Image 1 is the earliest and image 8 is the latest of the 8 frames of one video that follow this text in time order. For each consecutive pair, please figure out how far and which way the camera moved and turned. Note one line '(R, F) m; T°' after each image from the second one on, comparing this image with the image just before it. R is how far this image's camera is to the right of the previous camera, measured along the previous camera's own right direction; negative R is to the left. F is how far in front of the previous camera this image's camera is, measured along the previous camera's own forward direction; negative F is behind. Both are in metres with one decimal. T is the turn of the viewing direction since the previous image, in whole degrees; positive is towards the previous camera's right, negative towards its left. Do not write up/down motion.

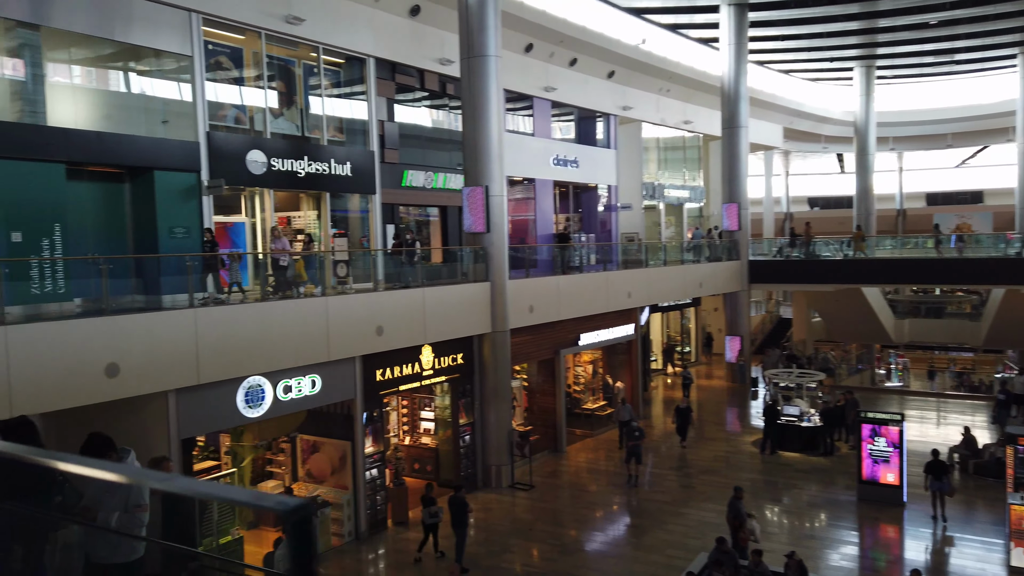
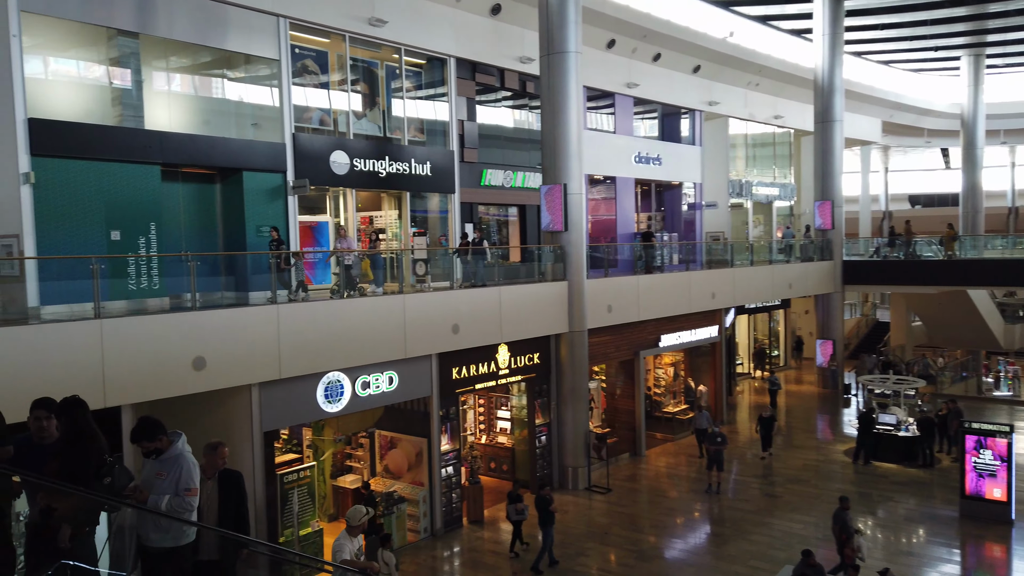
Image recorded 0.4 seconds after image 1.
(+0.1, +0.1) m; -6°
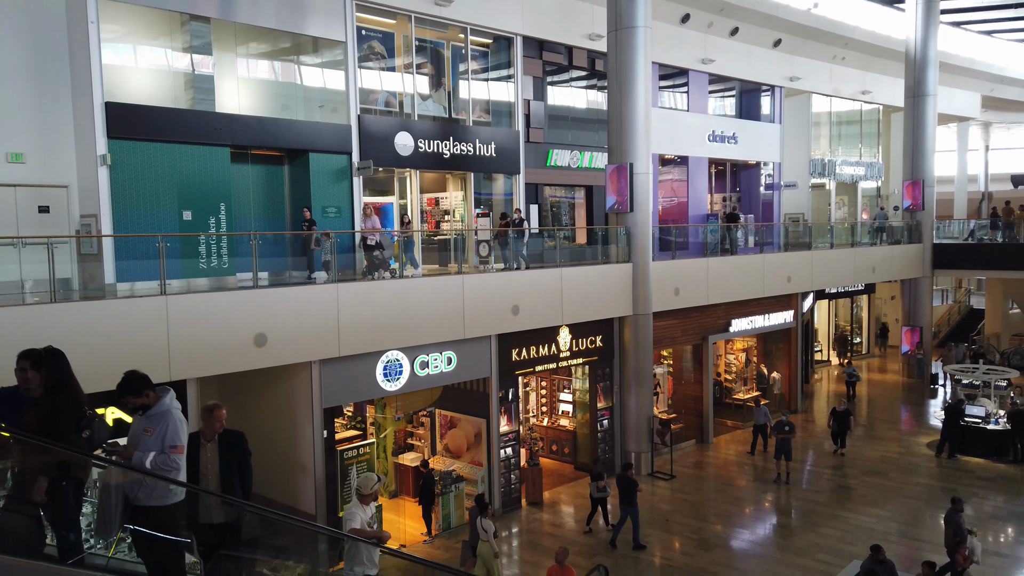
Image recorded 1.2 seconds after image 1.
(+0.3, +0.2) m; -6°
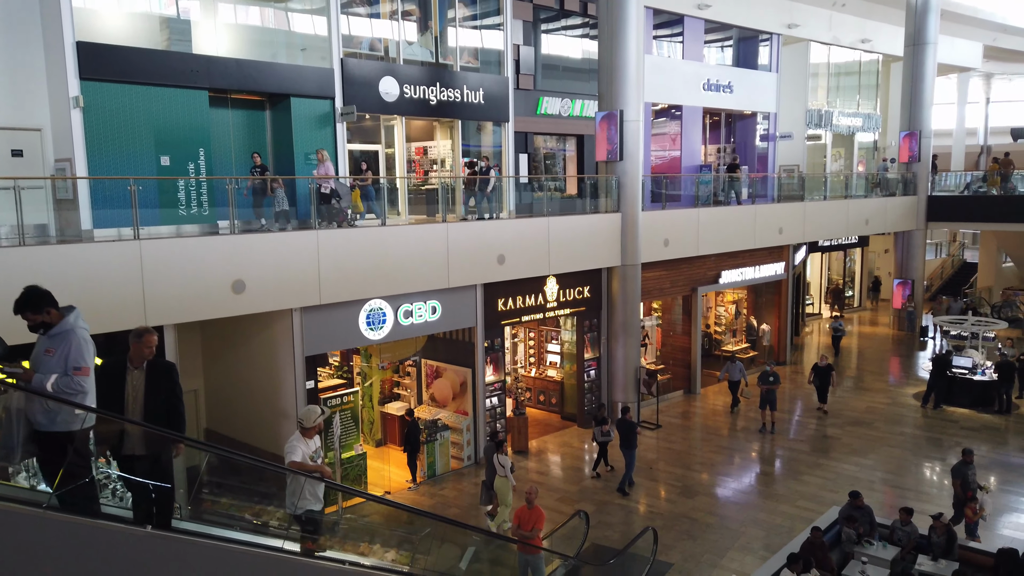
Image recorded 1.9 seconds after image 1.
(+0.2, +0.1) m; 0°
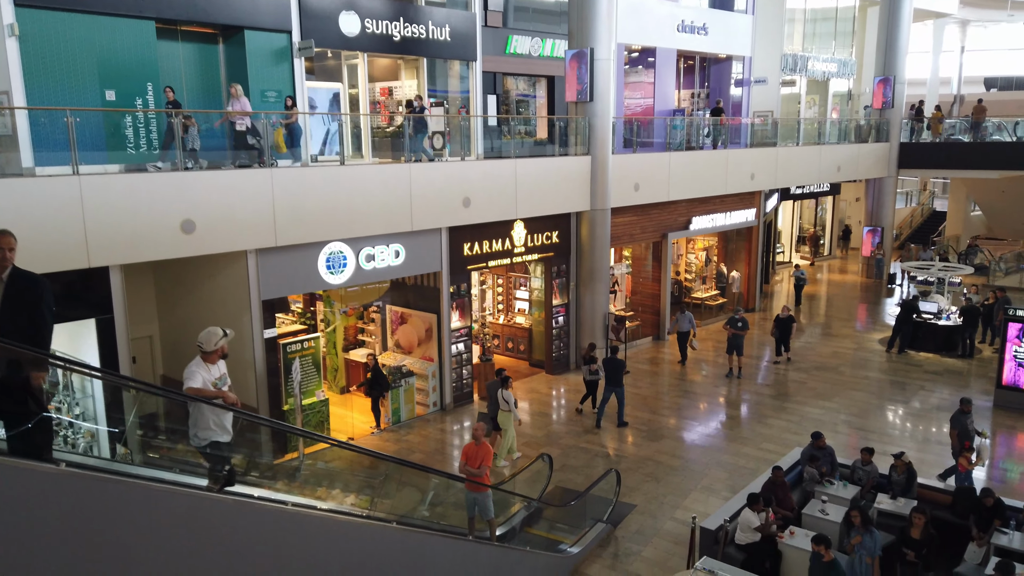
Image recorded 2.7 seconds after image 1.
(+0.2, +0.2) m; +2°
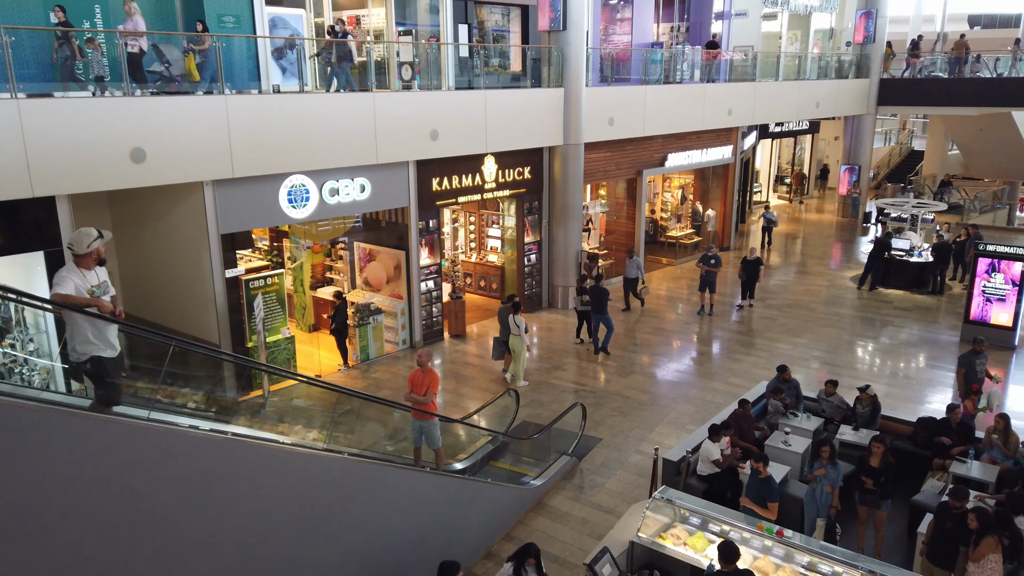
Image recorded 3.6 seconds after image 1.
(+0.2, +0.2) m; +1°
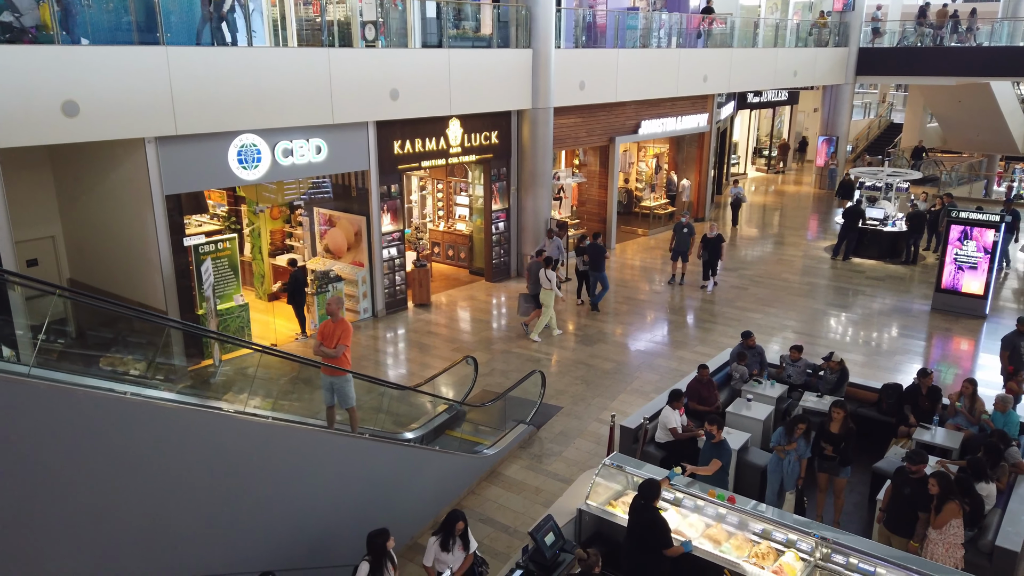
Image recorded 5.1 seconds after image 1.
(+0.3, +0.3) m; +1°
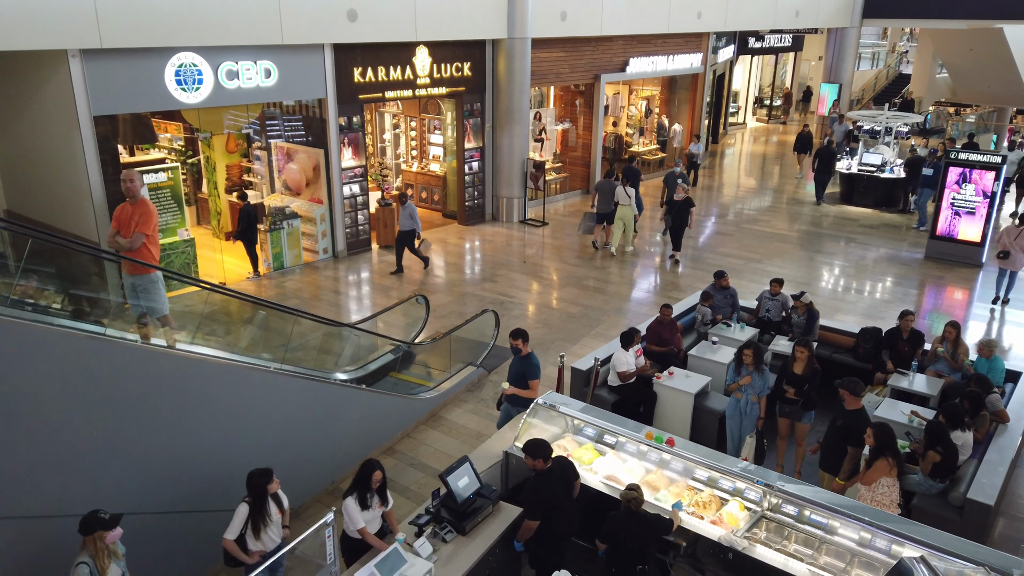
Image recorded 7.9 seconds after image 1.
(+0.6, +0.6) m; 0°
